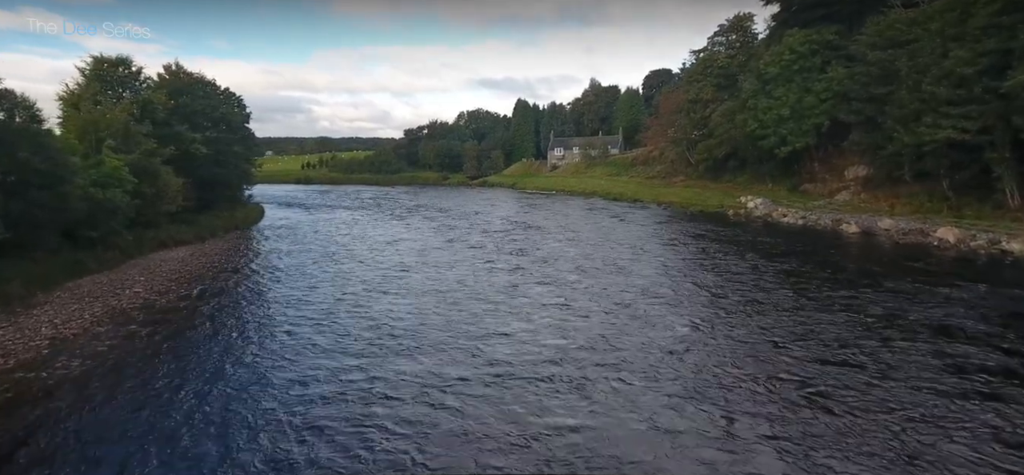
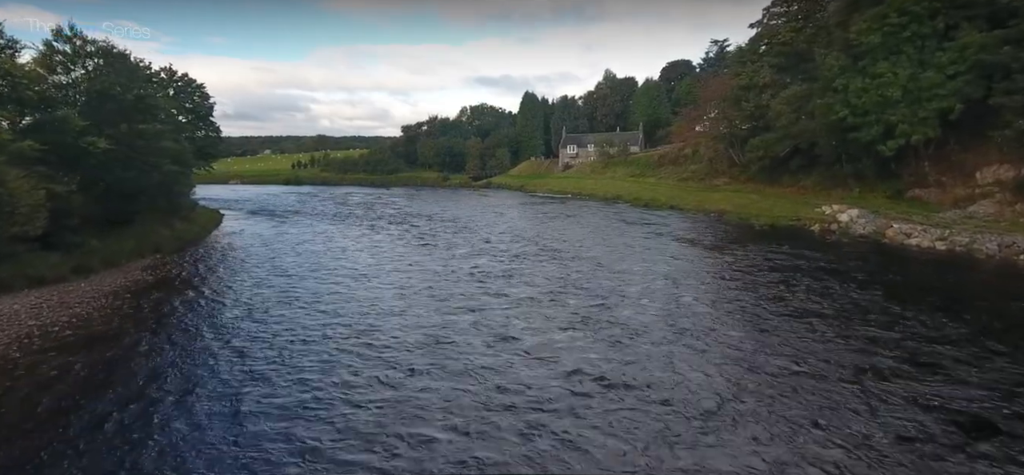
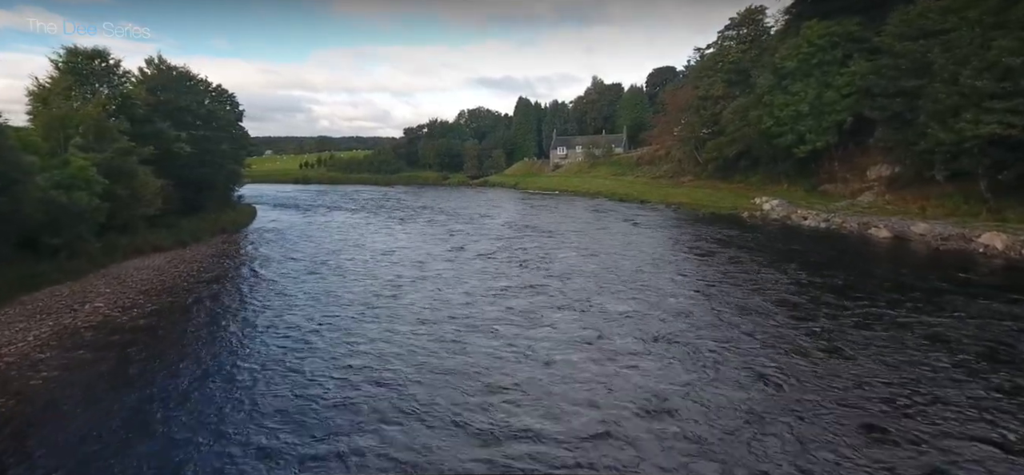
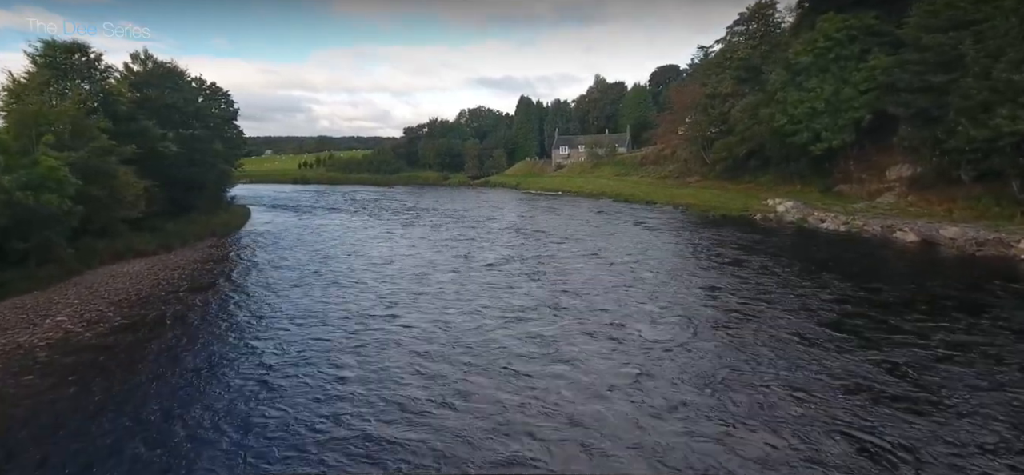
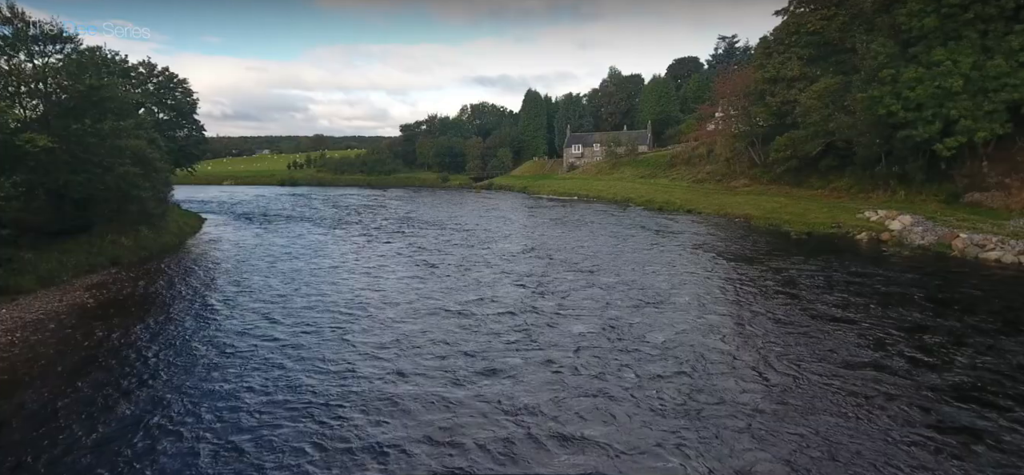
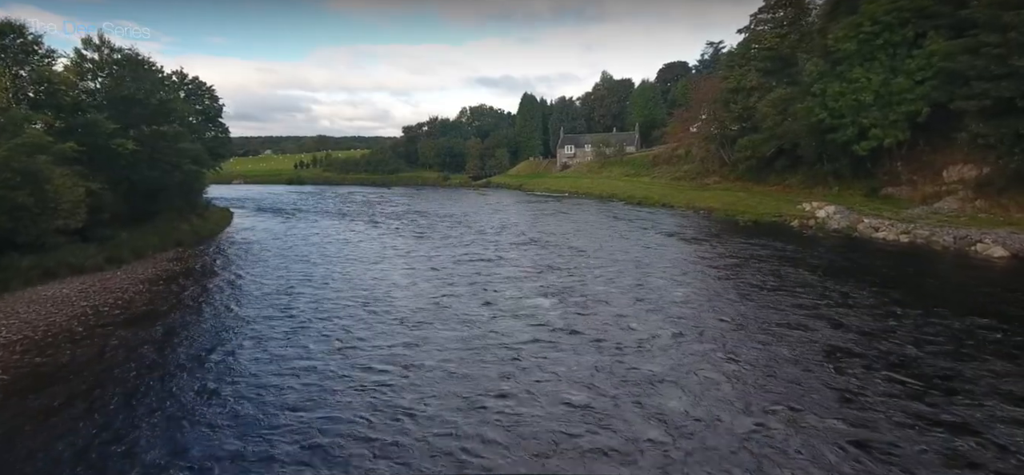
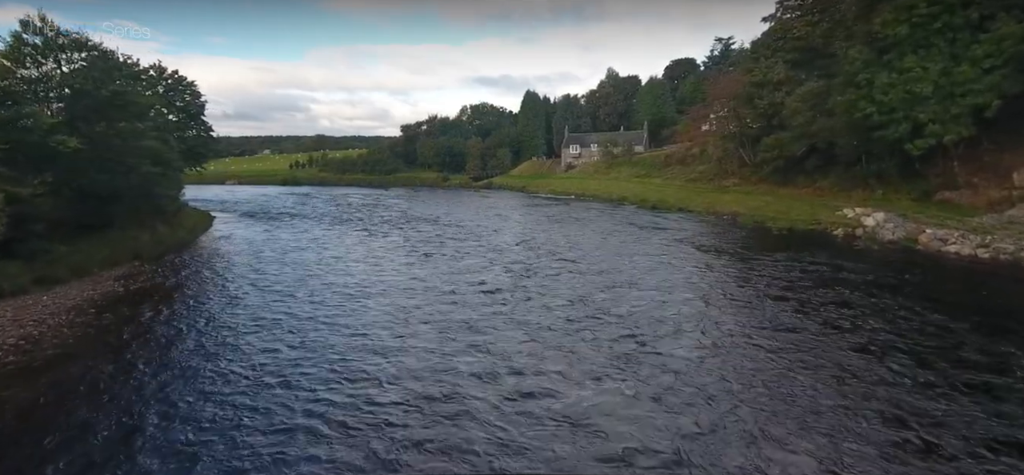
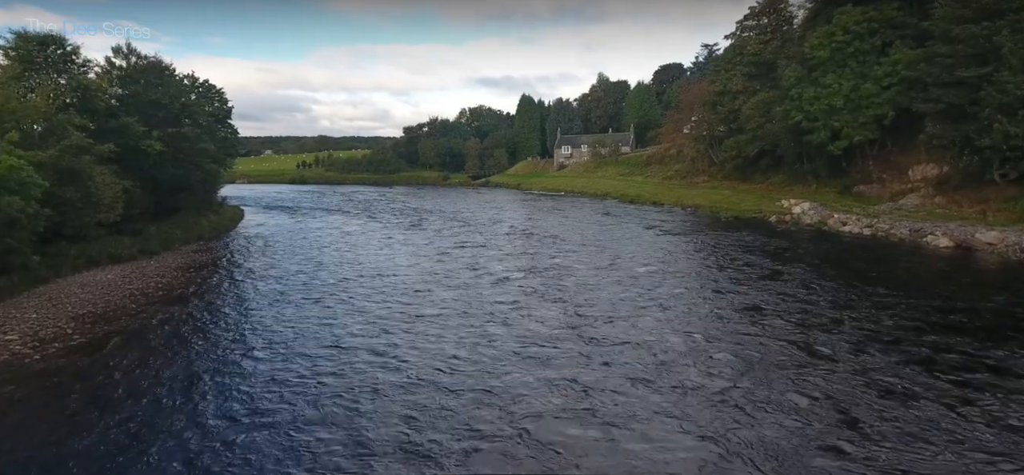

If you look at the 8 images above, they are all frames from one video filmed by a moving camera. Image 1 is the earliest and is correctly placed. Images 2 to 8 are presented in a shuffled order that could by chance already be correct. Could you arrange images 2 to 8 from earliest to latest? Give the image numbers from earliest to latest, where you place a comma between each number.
3, 4, 8, 6, 2, 7, 5
